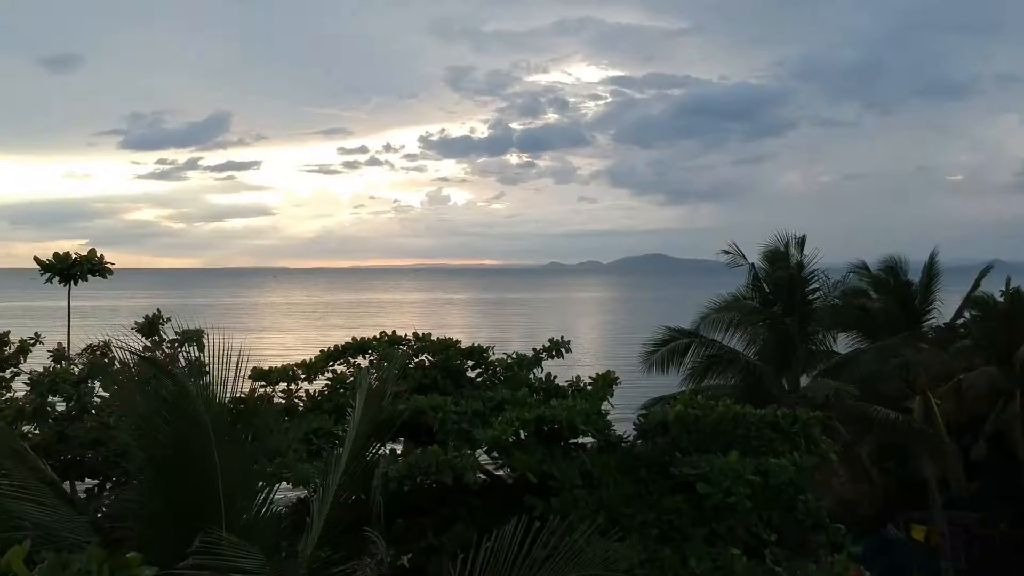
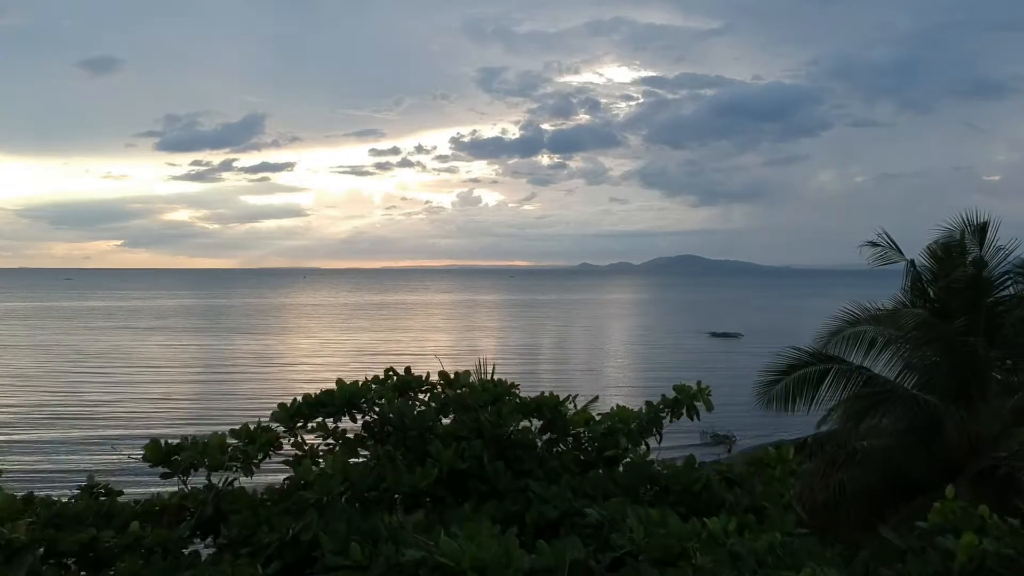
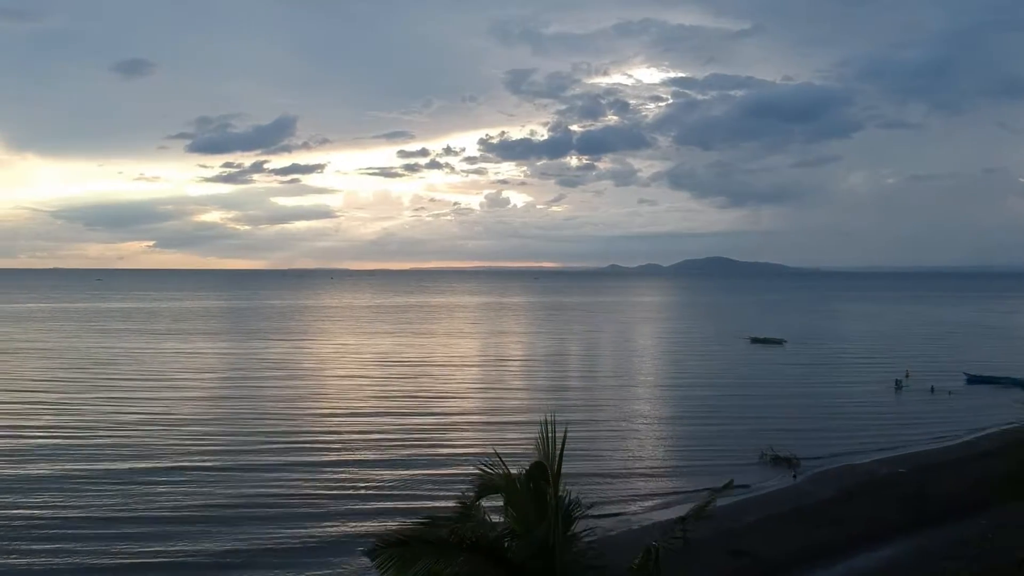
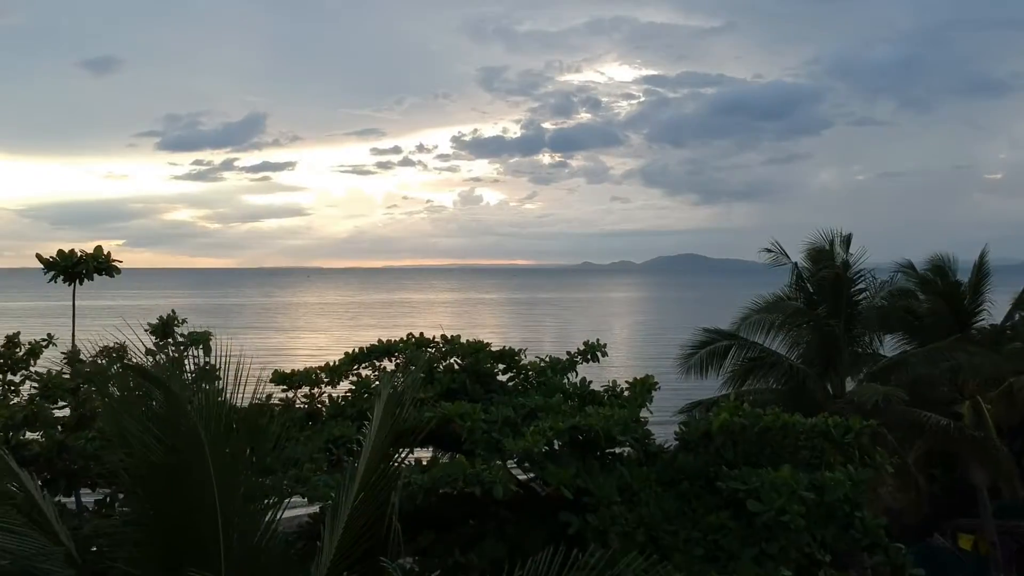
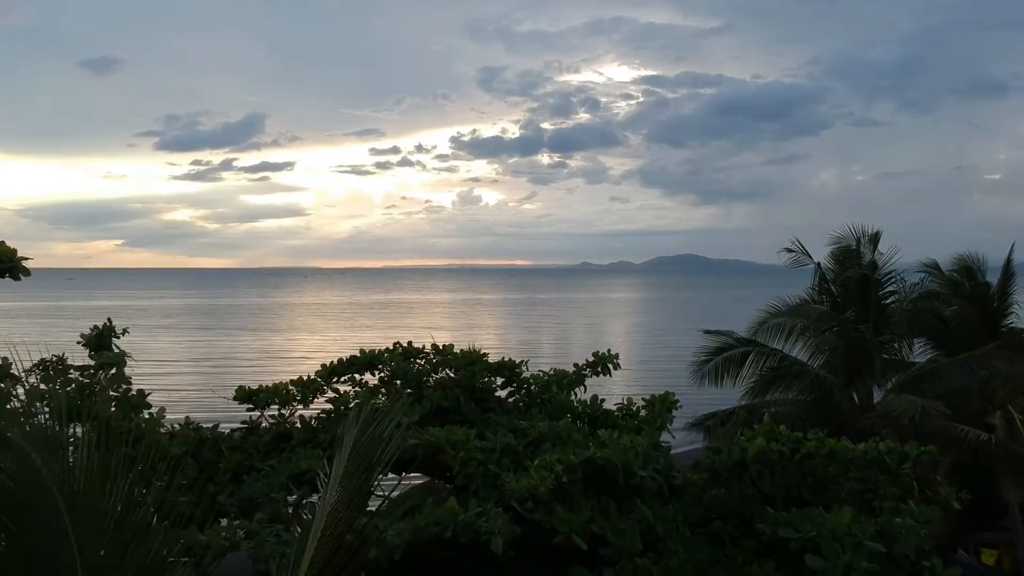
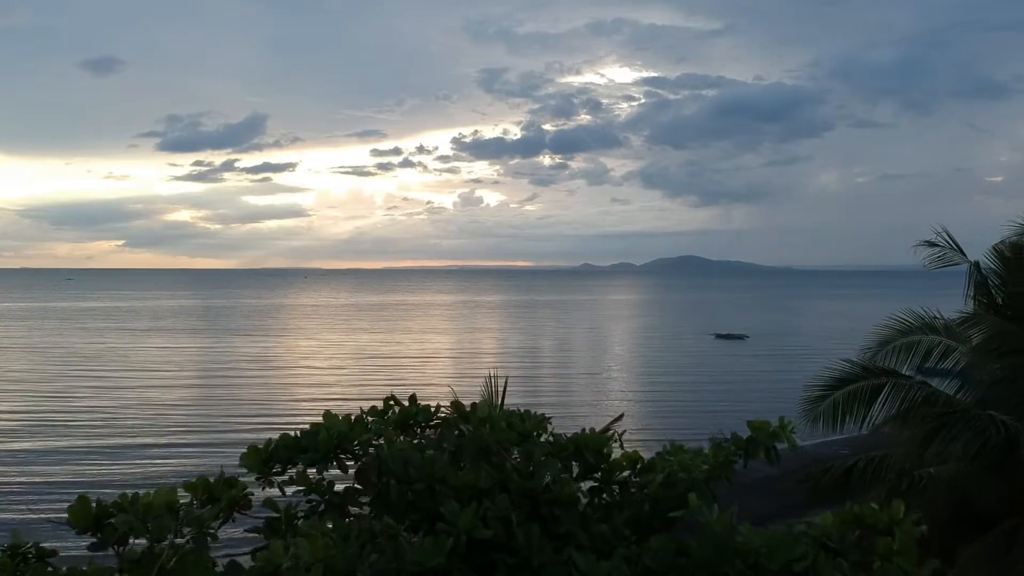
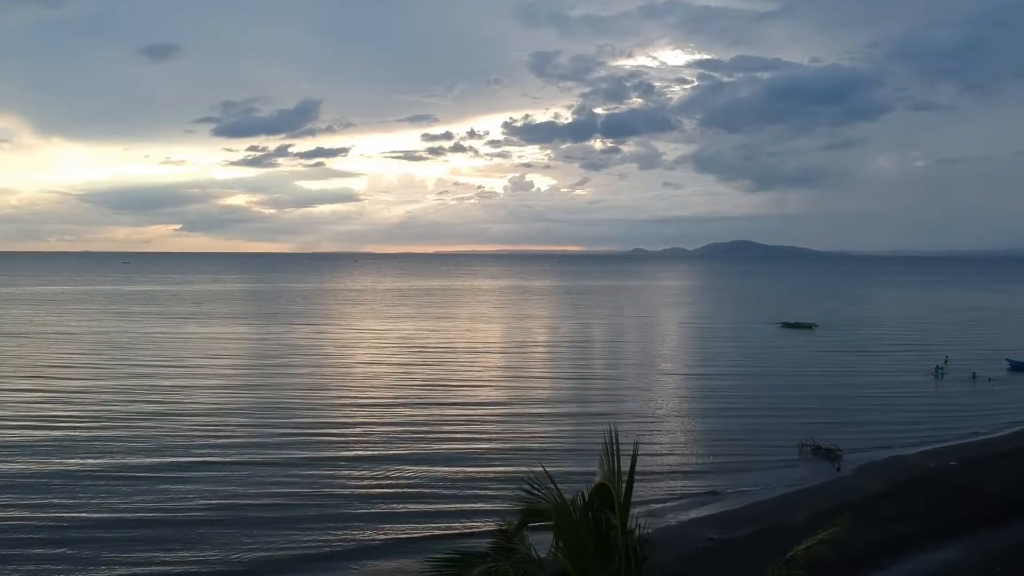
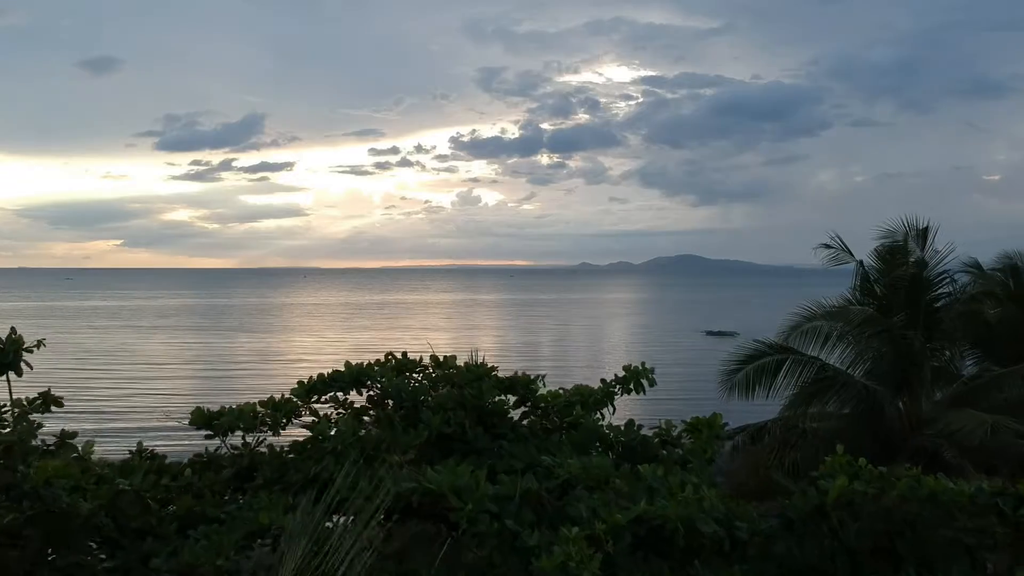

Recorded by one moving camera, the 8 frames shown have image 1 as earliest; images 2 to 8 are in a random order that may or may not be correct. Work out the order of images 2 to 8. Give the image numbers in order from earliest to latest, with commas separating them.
4, 5, 8, 2, 6, 3, 7
